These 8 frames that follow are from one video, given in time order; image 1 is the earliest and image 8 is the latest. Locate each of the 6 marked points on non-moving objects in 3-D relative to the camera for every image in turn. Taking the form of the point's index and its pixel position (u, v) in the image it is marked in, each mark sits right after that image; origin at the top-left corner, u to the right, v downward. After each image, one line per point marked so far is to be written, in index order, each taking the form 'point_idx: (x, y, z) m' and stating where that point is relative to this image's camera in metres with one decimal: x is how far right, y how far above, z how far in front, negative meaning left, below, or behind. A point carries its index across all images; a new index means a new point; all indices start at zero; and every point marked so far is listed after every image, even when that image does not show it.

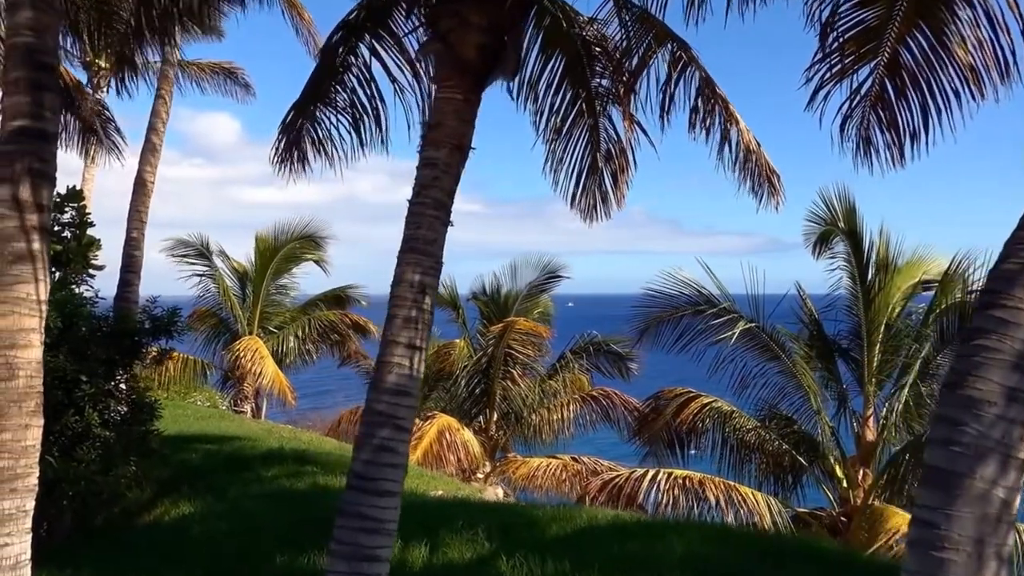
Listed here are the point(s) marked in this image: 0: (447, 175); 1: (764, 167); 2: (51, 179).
0: (-0.3, +0.5, +4.4) m
1: (+2.0, +1.0, +7.4) m
2: (-2.2, +0.5, +4.3) m
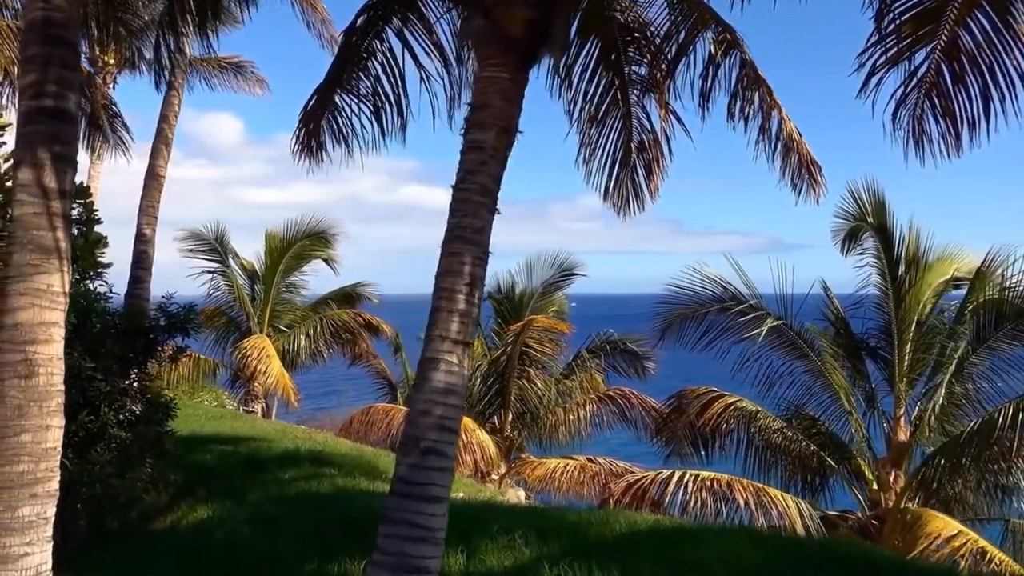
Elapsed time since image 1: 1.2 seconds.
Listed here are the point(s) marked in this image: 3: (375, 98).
0: (-0.1, +0.6, +4.2) m
1: (+2.3, +1.0, +7.1) m
2: (-1.9, +0.6, +4.0) m
3: (-1.0, +1.5, +7.0) m
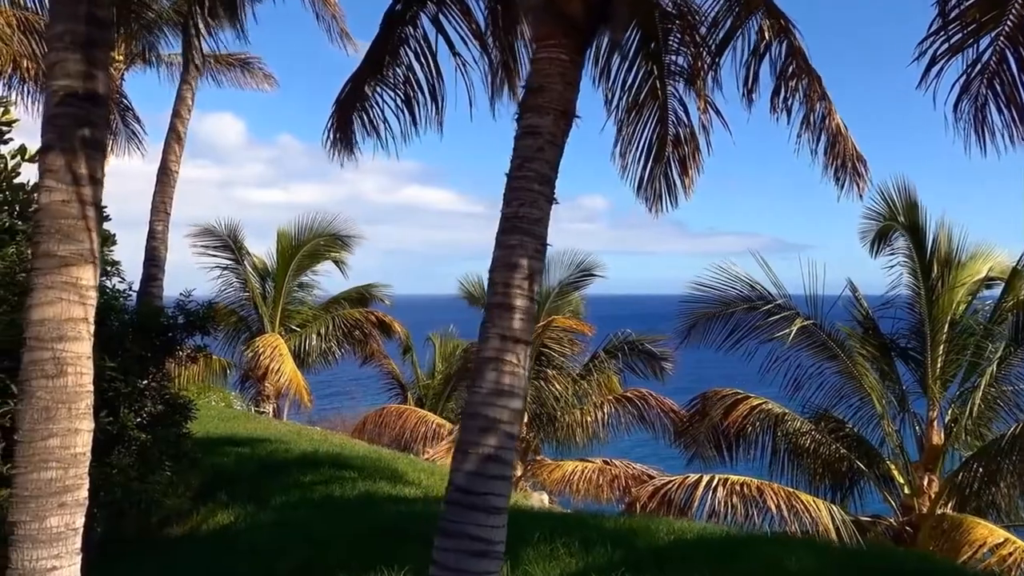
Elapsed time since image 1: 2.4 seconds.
0: (+0.2, +0.6, +3.9) m
1: (+2.5, +1.0, +6.9) m
2: (-1.7, +0.6, +3.8) m
3: (-0.7, +1.5, +6.7) m
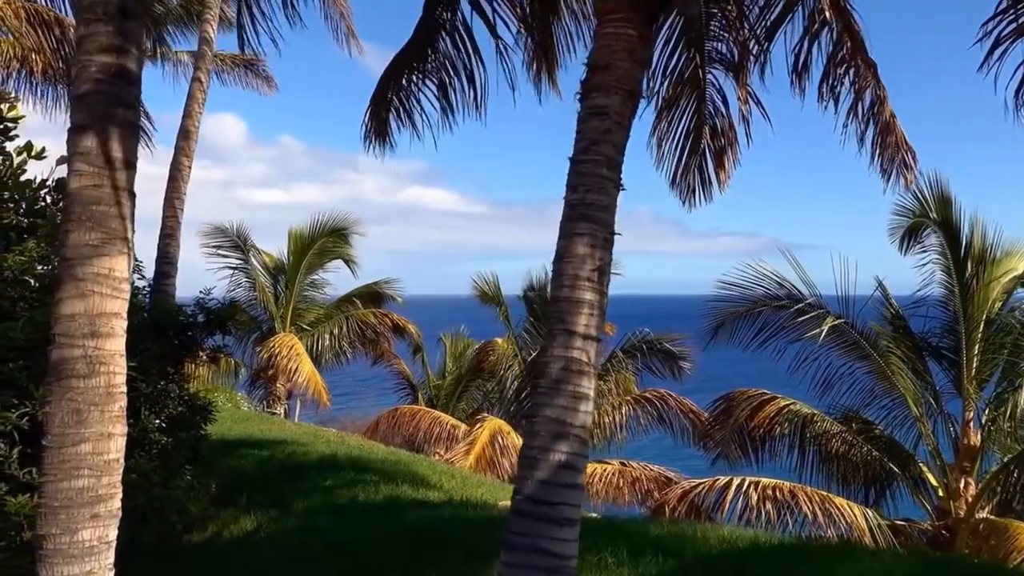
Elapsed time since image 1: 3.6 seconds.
0: (+0.4, +0.6, +3.6) m
1: (+2.8, +1.1, +6.6) m
2: (-1.4, +0.6, +3.5) m
3: (-0.4, +1.5, +6.4) m
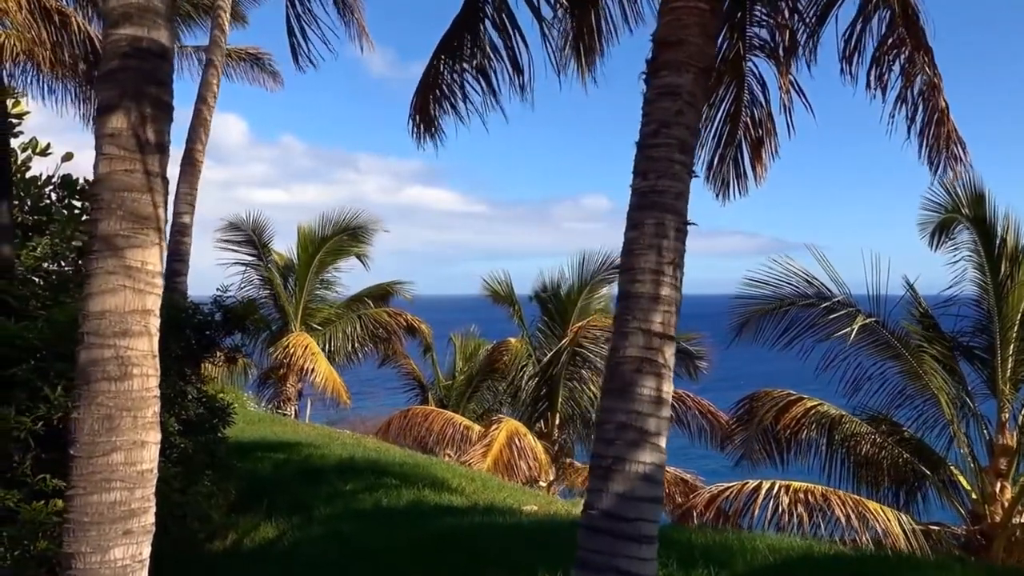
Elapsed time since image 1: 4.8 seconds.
0: (+0.7, +0.7, +3.3) m
1: (+3.0, +1.1, +6.3) m
2: (-1.2, +0.6, +3.2) m
3: (-0.2, +1.5, +6.1) m
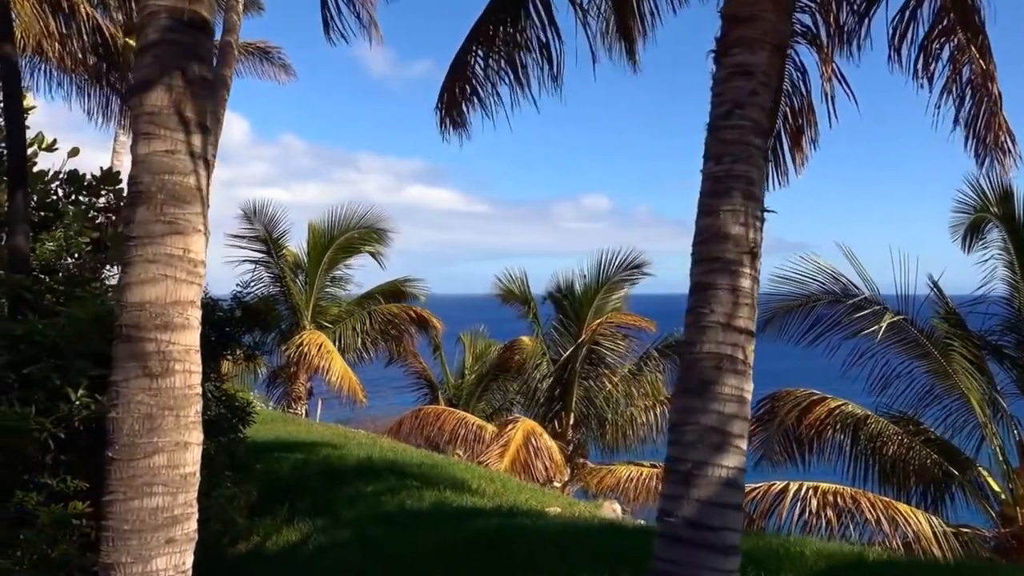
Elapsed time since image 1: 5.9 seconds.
0: (+0.9, +0.7, +3.1) m
1: (+3.3, +1.1, +6.1) m
2: (-1.0, +0.7, +3.0) m
3: (0.0, +1.6, +5.9) m
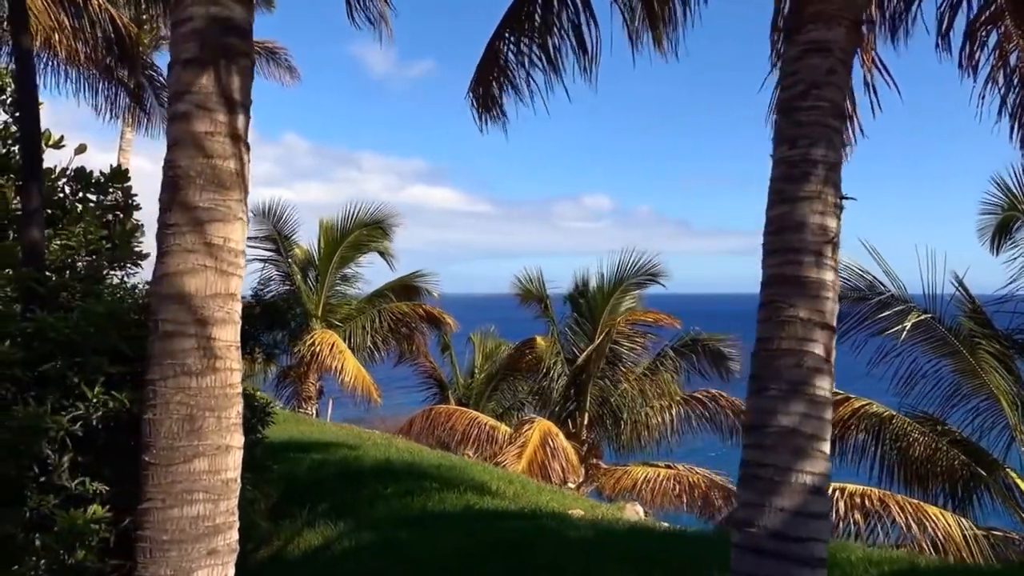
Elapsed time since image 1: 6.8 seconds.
0: (+1.1, +0.7, +2.9) m
1: (+3.4, +1.1, +5.9) m
2: (-0.8, +0.7, +2.8) m
3: (+0.2, +1.6, +5.7) m
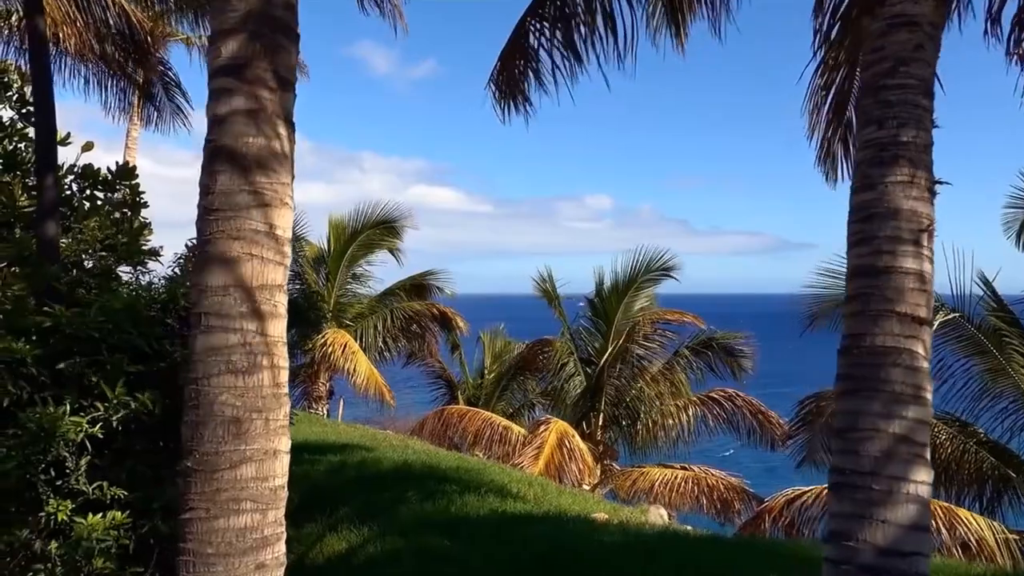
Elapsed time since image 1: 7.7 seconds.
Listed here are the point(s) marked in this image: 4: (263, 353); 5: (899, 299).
0: (+1.2, +0.7, +2.7) m
1: (+3.6, +1.2, +5.7) m
2: (-0.6, +0.7, +2.6) m
3: (+0.4, +1.6, +5.5) m
4: (-0.7, -0.2, +2.4) m
5: (+1.0, 0.0, +2.5) m
